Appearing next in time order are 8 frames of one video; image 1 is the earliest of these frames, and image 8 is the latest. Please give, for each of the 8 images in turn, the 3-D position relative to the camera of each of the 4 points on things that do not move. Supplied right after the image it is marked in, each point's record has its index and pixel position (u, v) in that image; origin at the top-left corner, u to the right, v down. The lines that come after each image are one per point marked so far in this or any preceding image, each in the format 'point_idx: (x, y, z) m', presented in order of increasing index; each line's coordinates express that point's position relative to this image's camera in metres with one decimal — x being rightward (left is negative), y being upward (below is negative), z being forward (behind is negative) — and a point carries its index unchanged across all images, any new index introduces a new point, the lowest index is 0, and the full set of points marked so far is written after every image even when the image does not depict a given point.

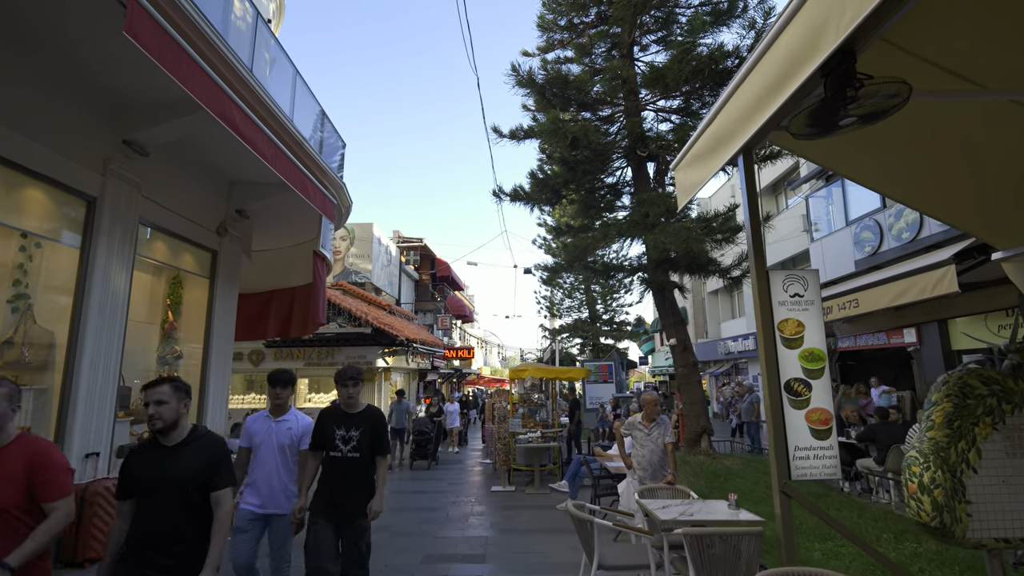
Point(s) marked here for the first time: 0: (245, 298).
0: (-6.3, -0.3, +12.4) m
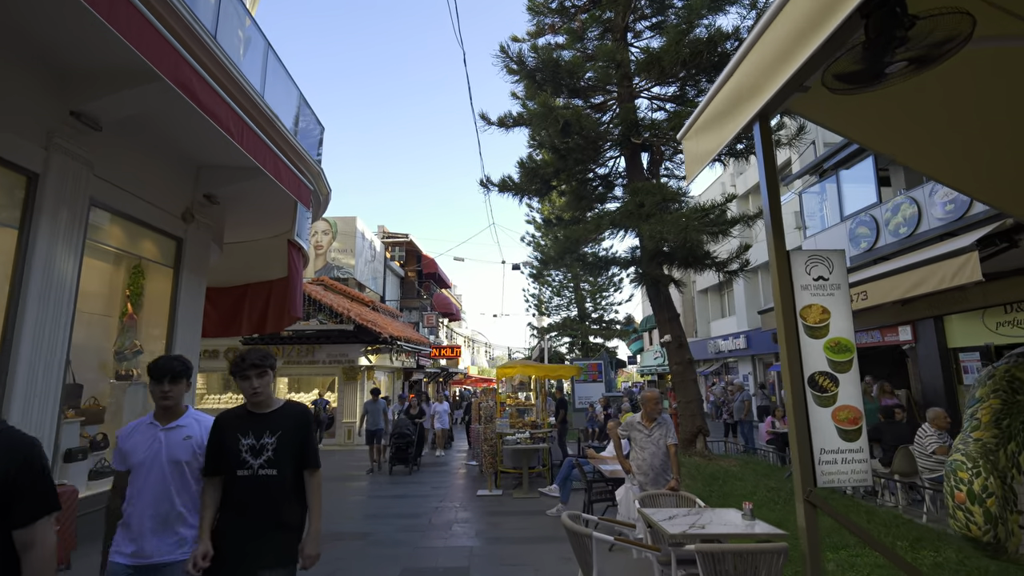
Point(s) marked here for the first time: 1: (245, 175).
0: (-6.5, -0.1, +11.7) m
1: (-3.9, +1.6, +7.7) m
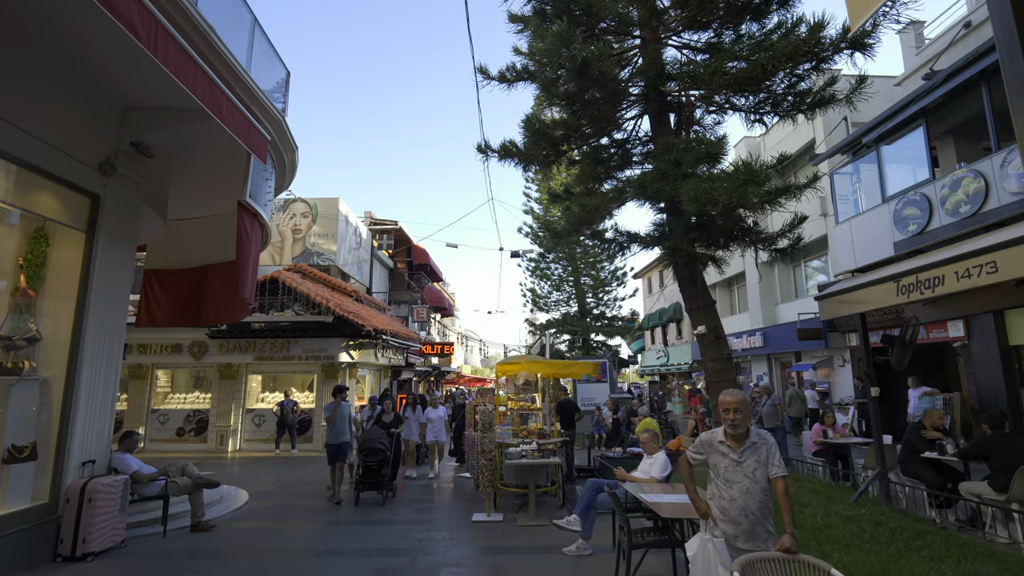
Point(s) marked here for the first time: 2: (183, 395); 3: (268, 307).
0: (-6.5, +0.2, +10.1) m
1: (-3.8, +2.0, +6.0) m
2: (-9.4, -3.1, +15.0) m
3: (-6.6, -0.5, +14.0) m
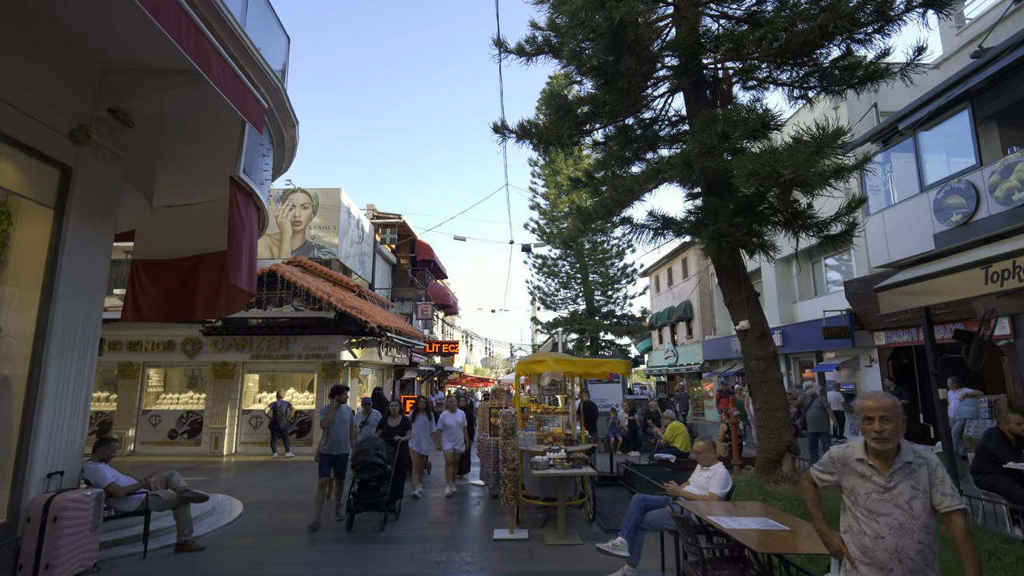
0: (-6.2, +0.4, +9.3) m
1: (-3.5, +2.1, +5.3) m
2: (-9.1, -2.9, +14.2) m
3: (-6.3, -0.4, +13.3) m
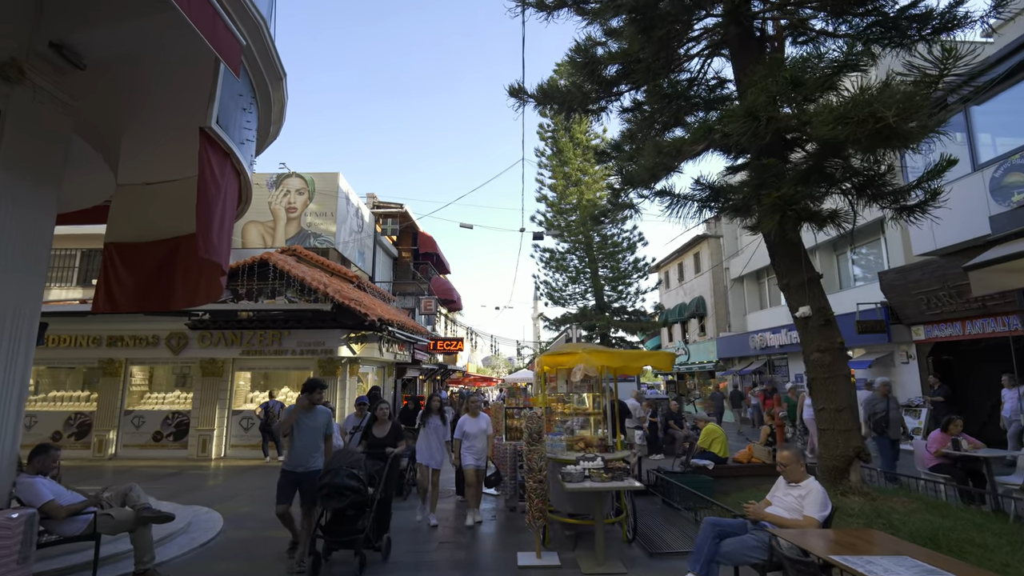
0: (-5.9, +0.6, +8.3) m
1: (-3.2, +2.3, +4.3) m
2: (-8.8, -2.7, +13.2) m
3: (-6.0, -0.1, +12.3) m
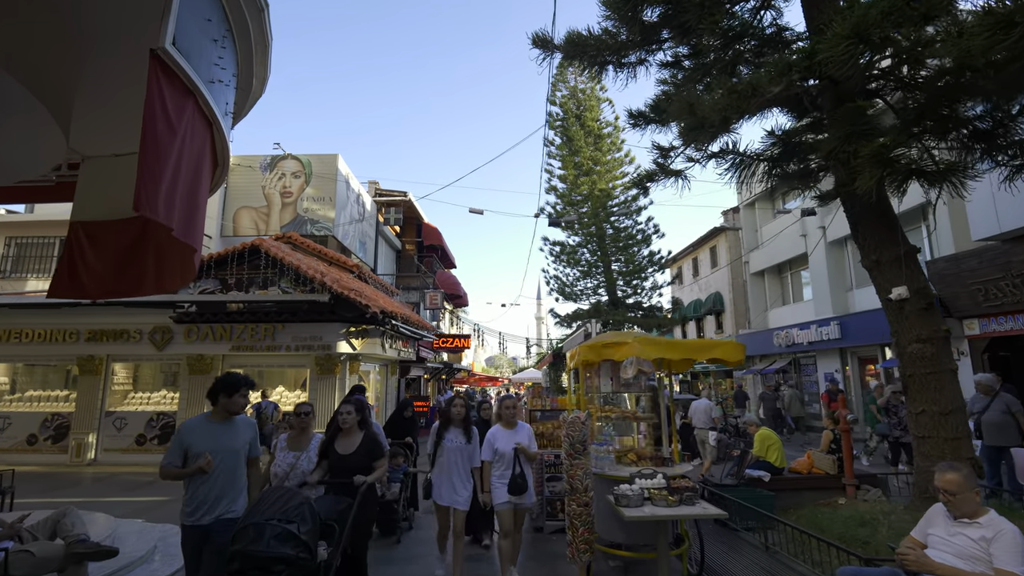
0: (-5.6, +0.8, +7.2) m
1: (-2.9, +2.6, +3.2) m
2: (-8.5, -2.5, +12.2) m
3: (-5.7, +0.1, +11.2) m
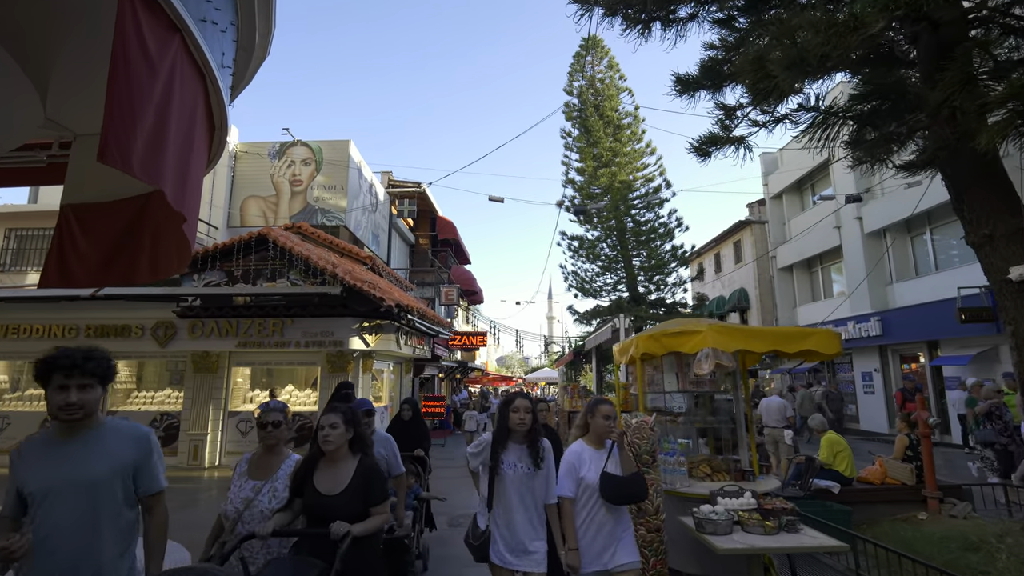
0: (-5.2, +1.0, +6.6) m
1: (-2.6, +2.7, +2.5) m
2: (-8.0, -2.3, +11.6) m
3: (-5.2, +0.2, +10.6) m
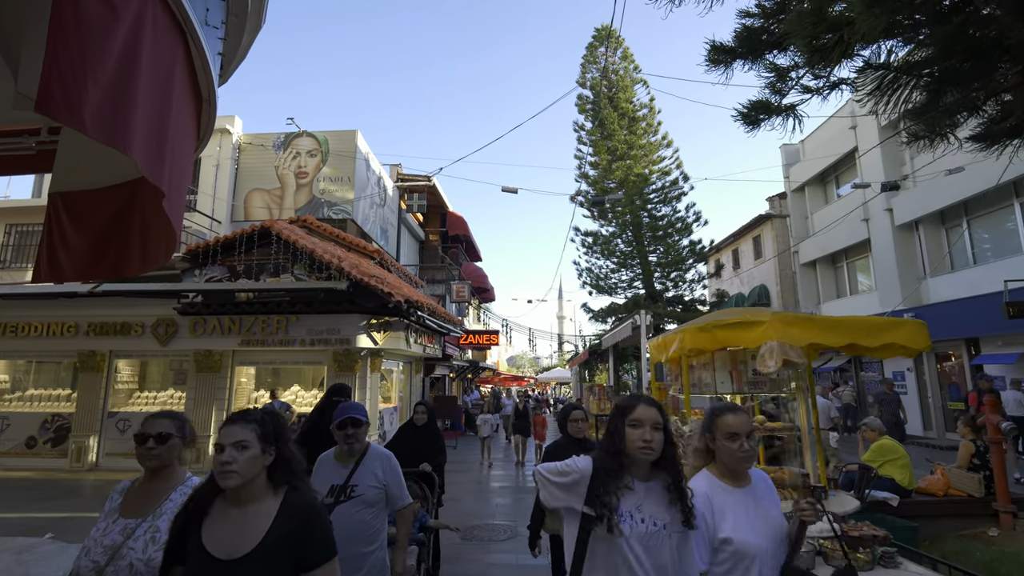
0: (-5.0, +1.1, +6.1) m
1: (-2.5, +2.8, +2.0) m
2: (-7.7, -2.2, +11.1) m
3: (-4.9, +0.3, +10.1) m
